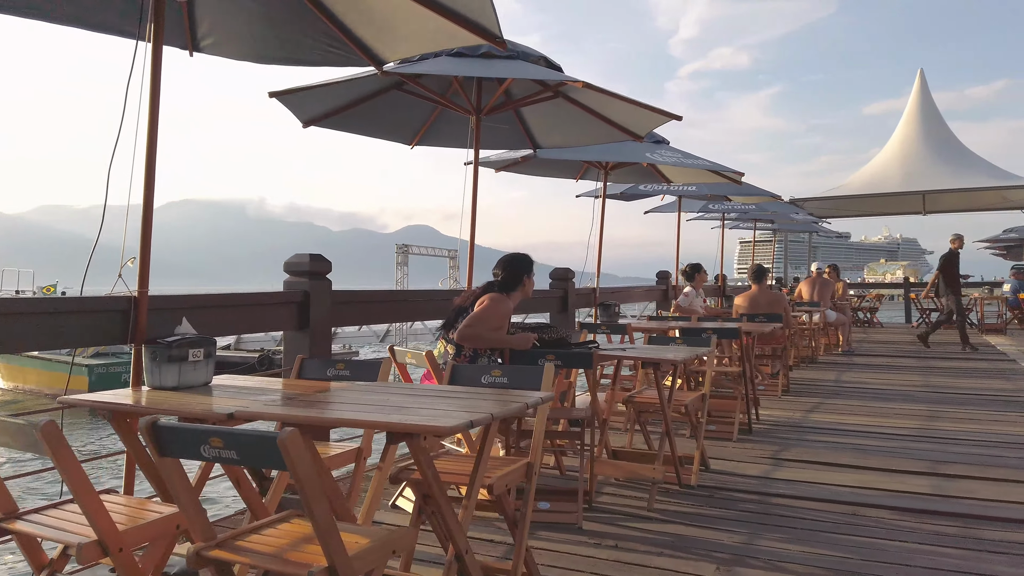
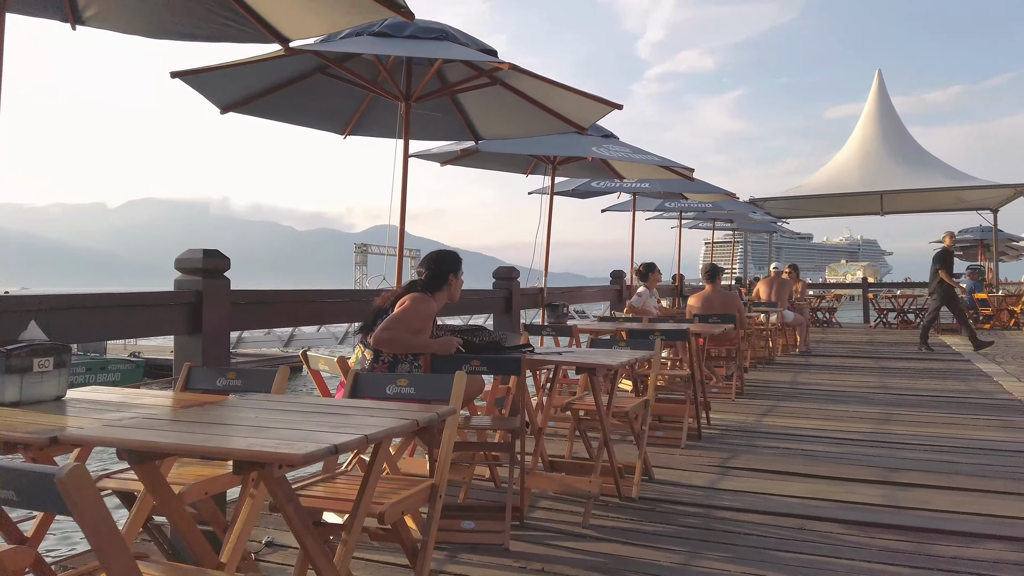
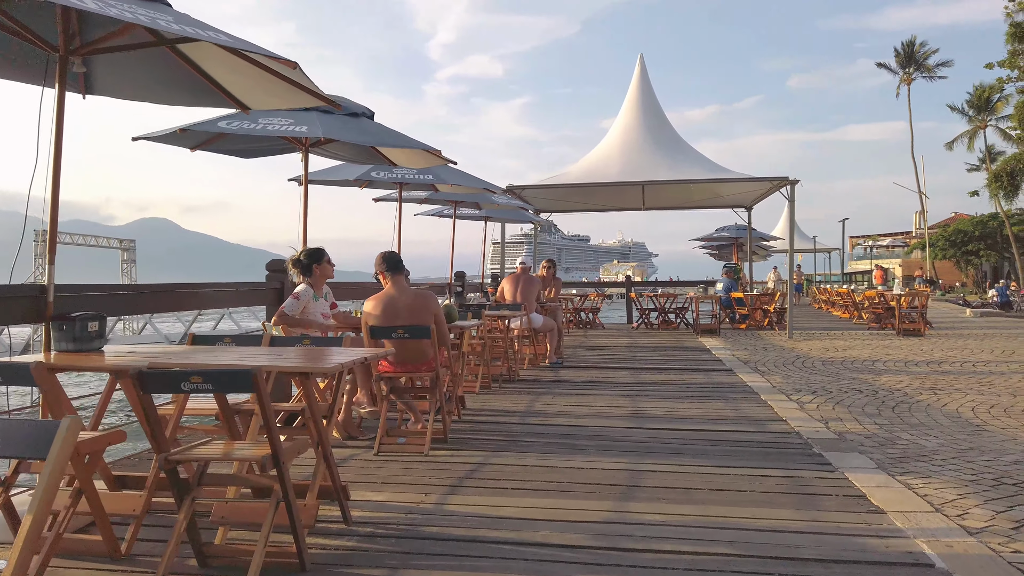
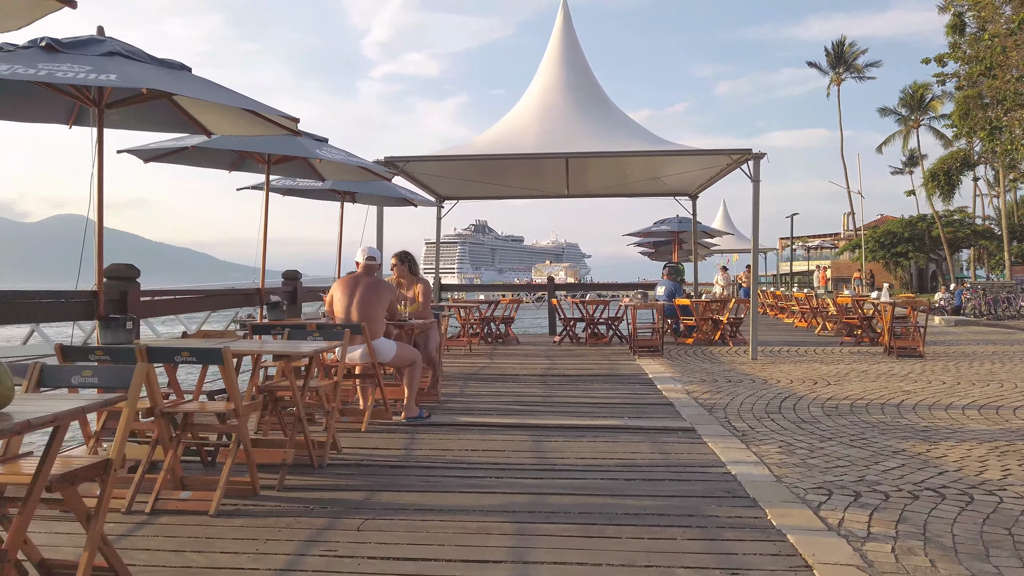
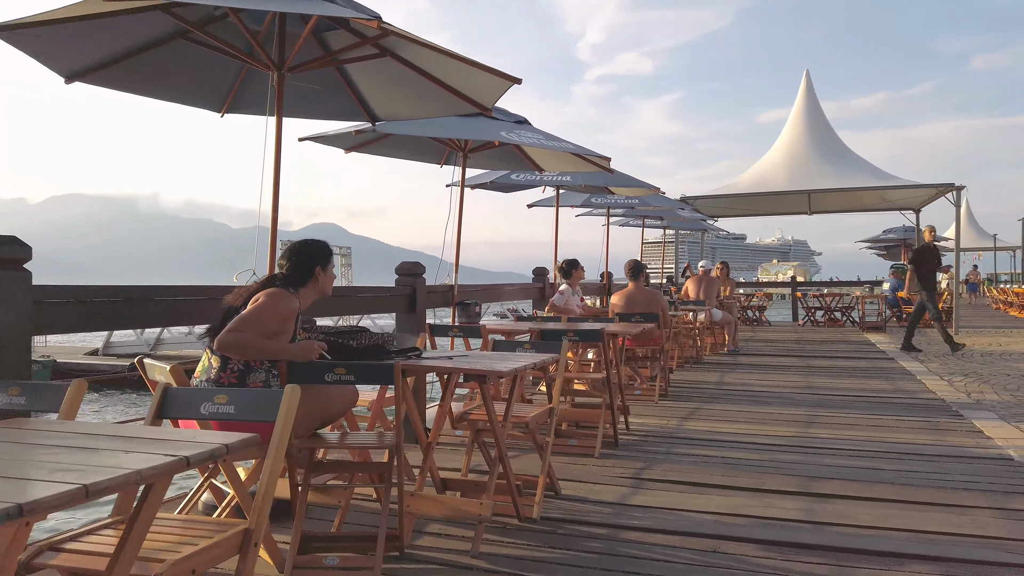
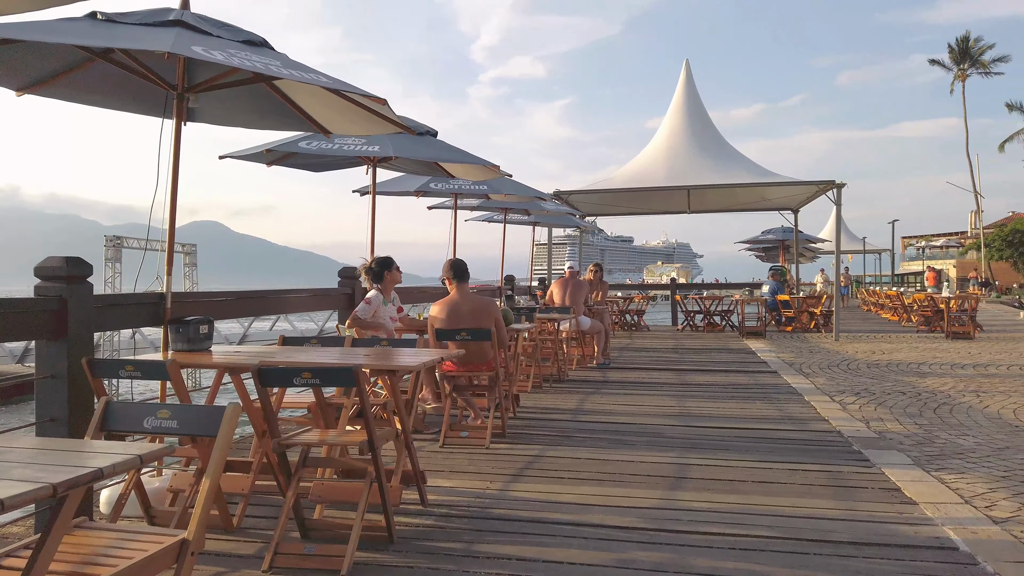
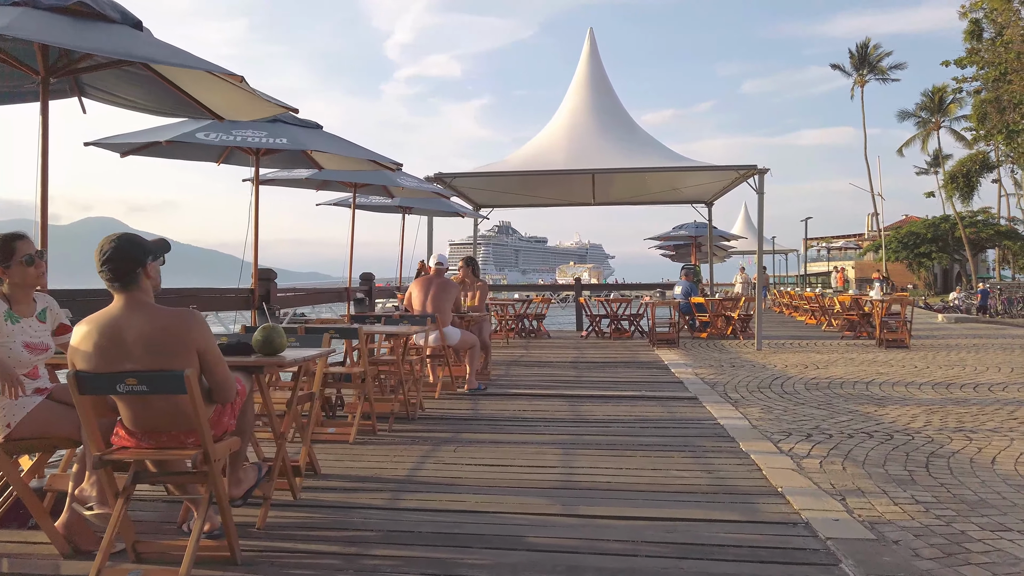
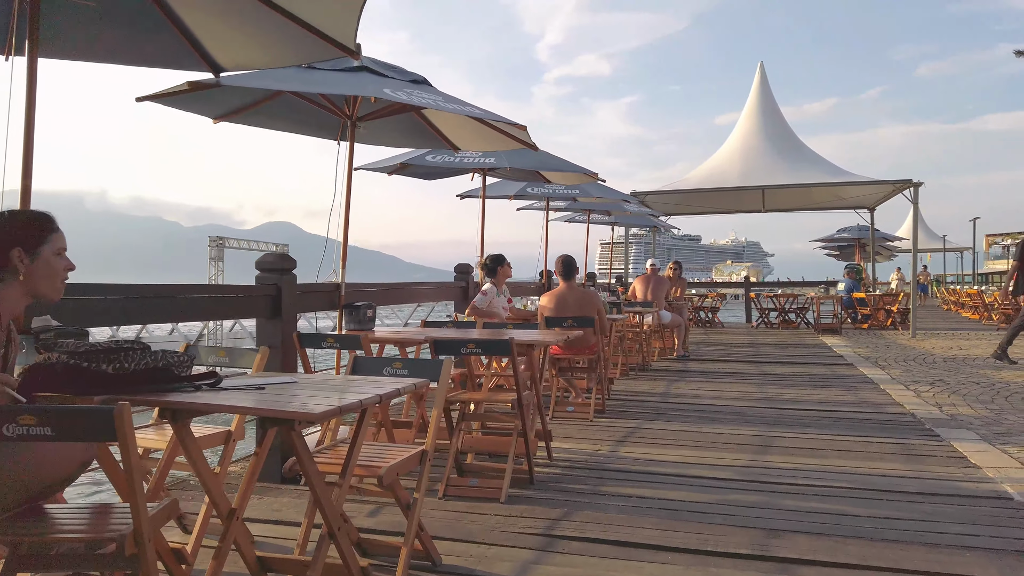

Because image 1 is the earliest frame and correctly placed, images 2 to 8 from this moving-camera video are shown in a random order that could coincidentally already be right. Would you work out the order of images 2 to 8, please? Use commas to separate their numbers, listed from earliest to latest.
2, 5, 8, 6, 3, 7, 4
